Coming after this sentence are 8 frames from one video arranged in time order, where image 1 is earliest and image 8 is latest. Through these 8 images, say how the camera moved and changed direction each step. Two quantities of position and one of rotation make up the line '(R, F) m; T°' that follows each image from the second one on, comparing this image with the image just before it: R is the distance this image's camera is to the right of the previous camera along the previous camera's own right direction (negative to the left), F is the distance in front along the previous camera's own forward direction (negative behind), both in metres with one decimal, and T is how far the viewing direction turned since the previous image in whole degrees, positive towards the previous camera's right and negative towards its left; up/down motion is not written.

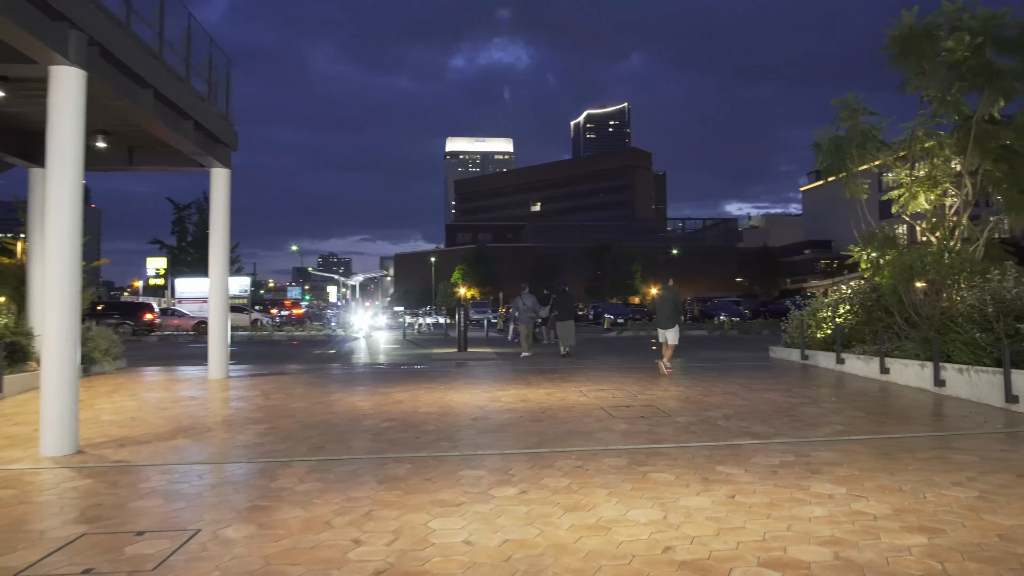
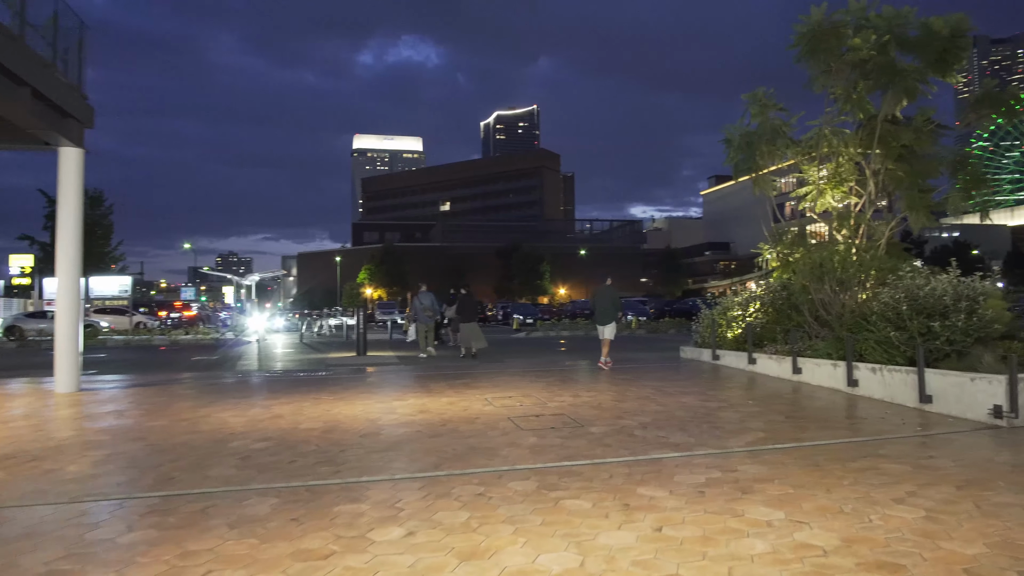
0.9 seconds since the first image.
(+0.2, +1.0) m; +7°
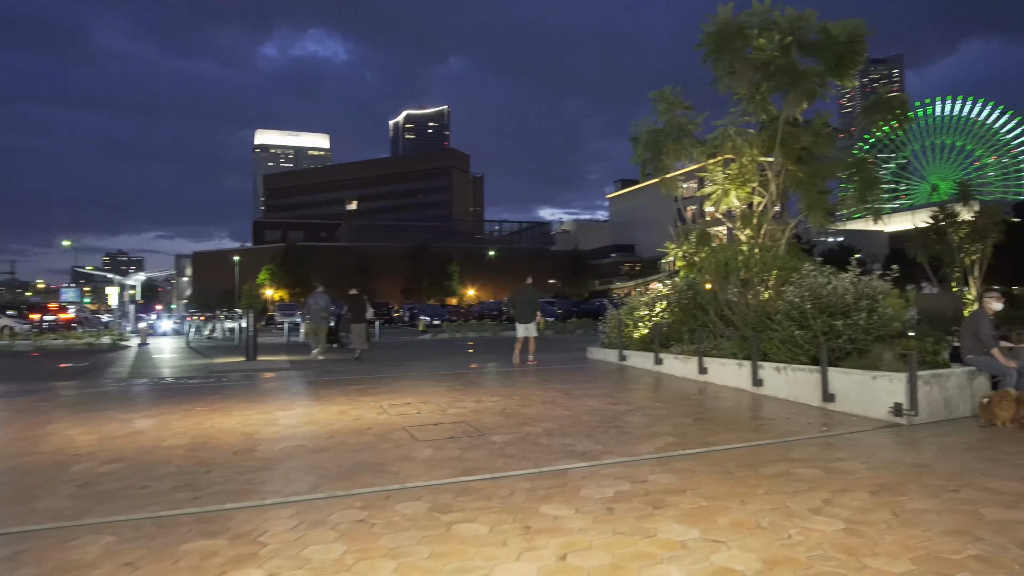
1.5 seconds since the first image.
(+0.2, +0.6) m; +7°
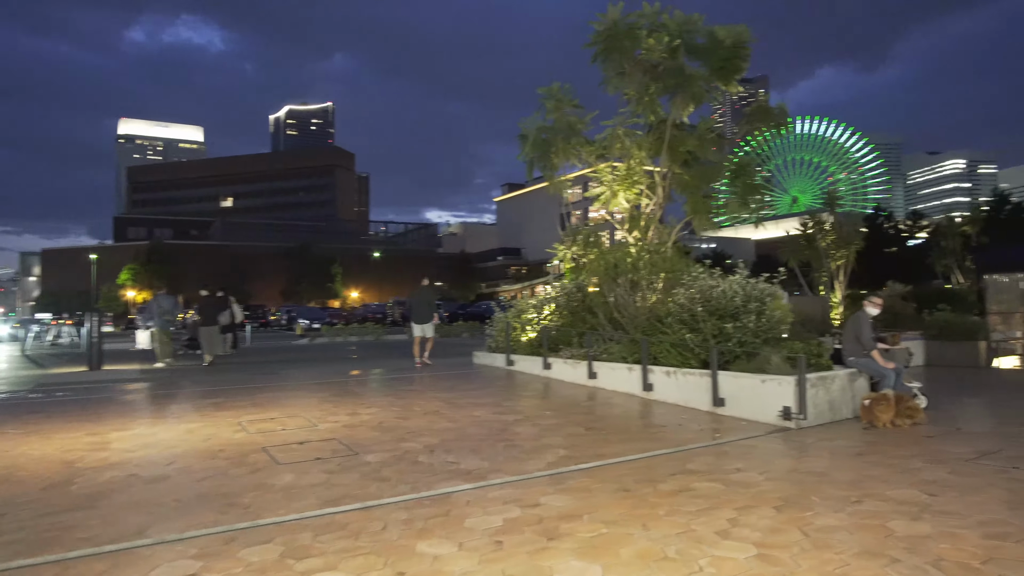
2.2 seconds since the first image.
(+0.1, +0.7) m; +9°
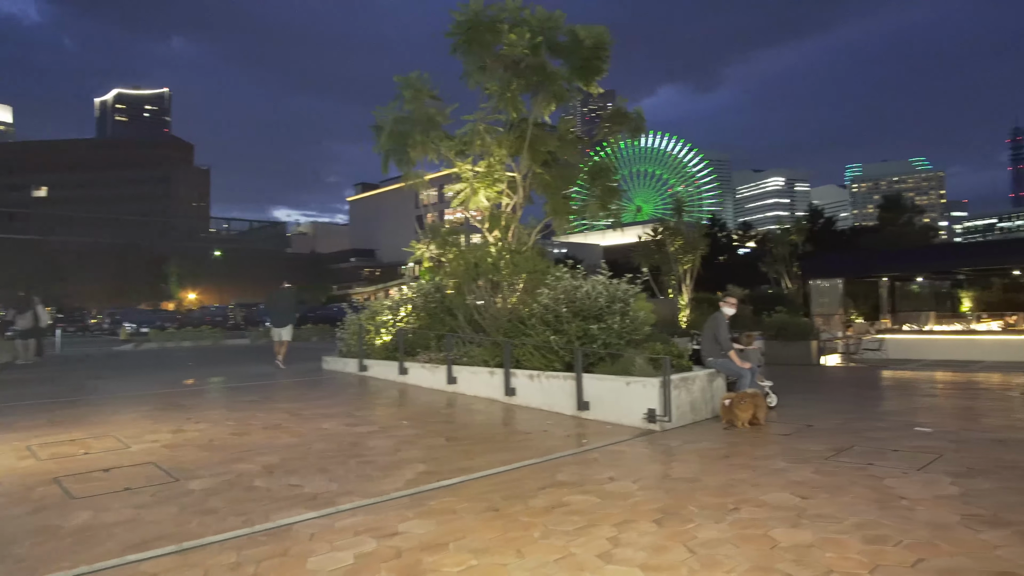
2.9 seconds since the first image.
(0.0, +0.6) m; +12°
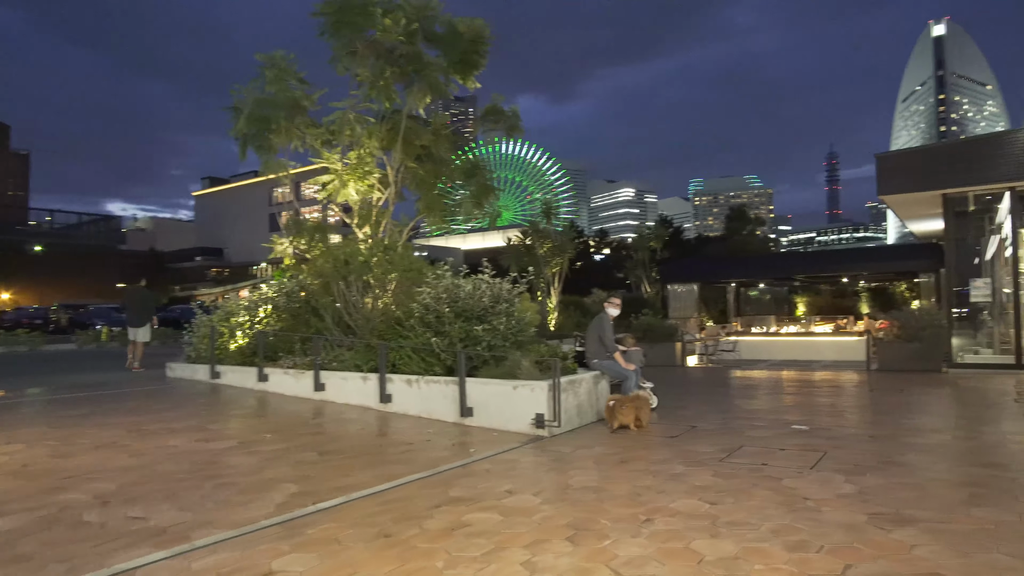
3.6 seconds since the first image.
(-0.2, +0.6) m; +11°
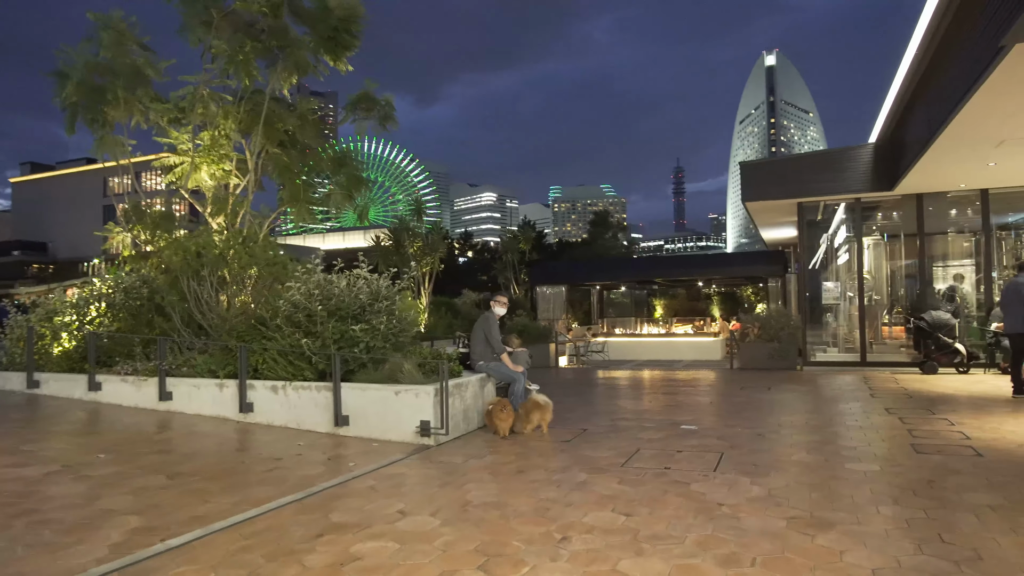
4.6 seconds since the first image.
(-0.2, +0.6) m; +11°
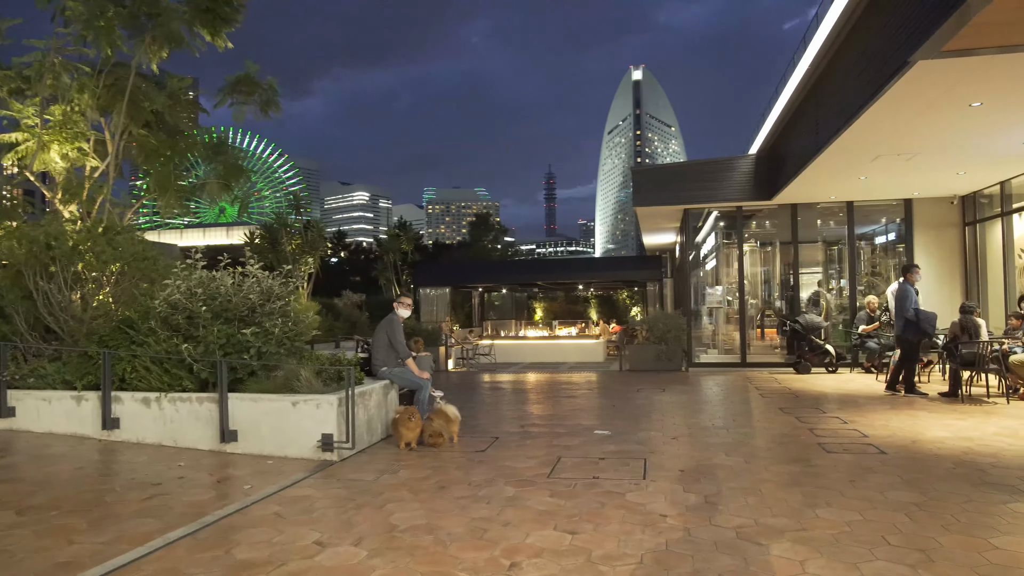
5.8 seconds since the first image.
(-0.4, +0.5) m; +10°
